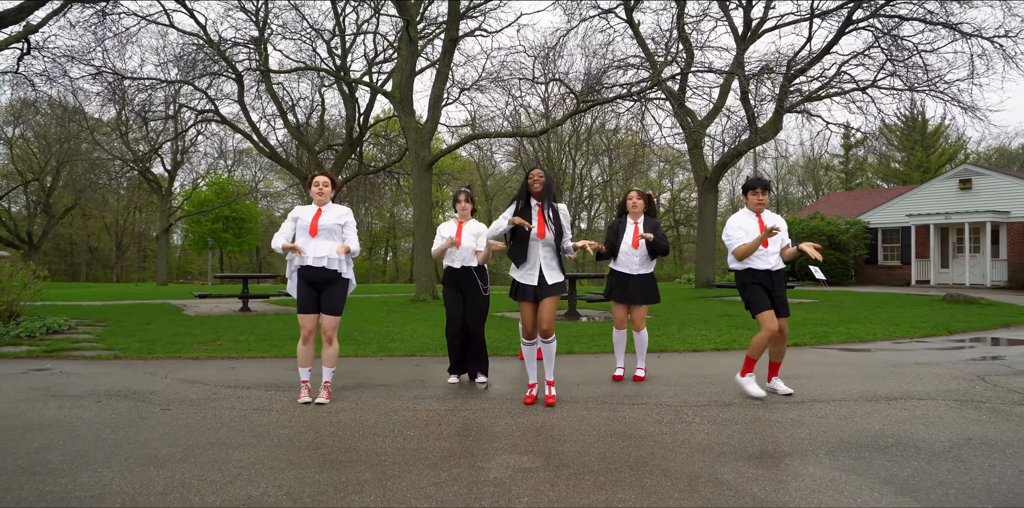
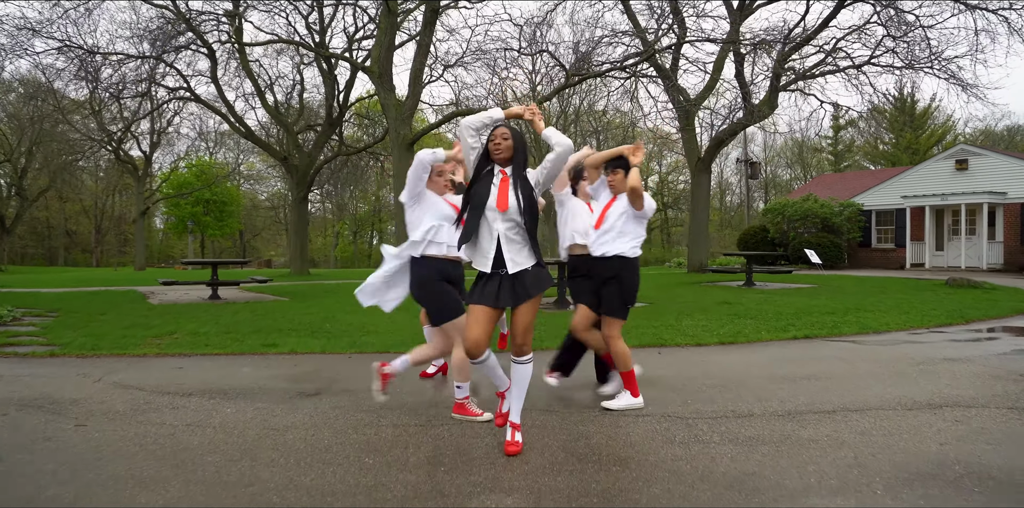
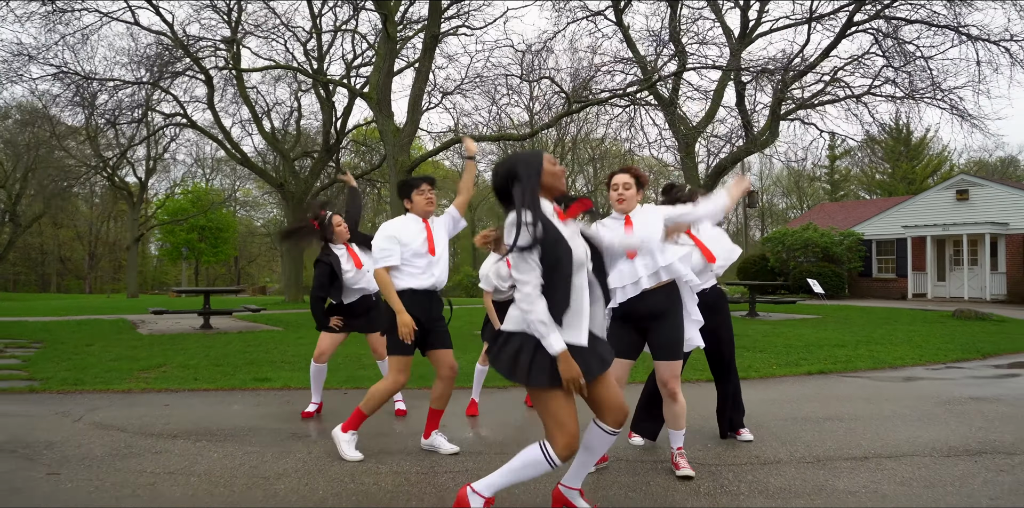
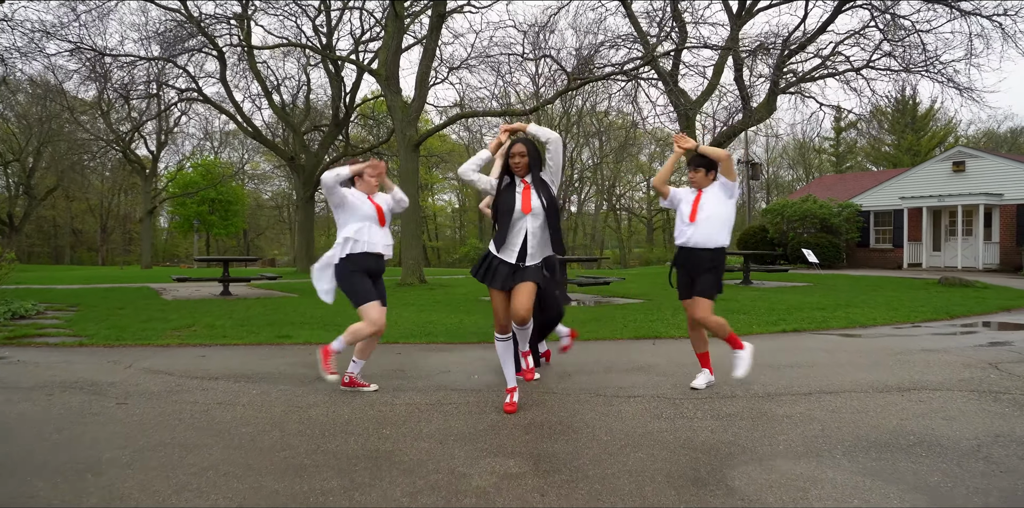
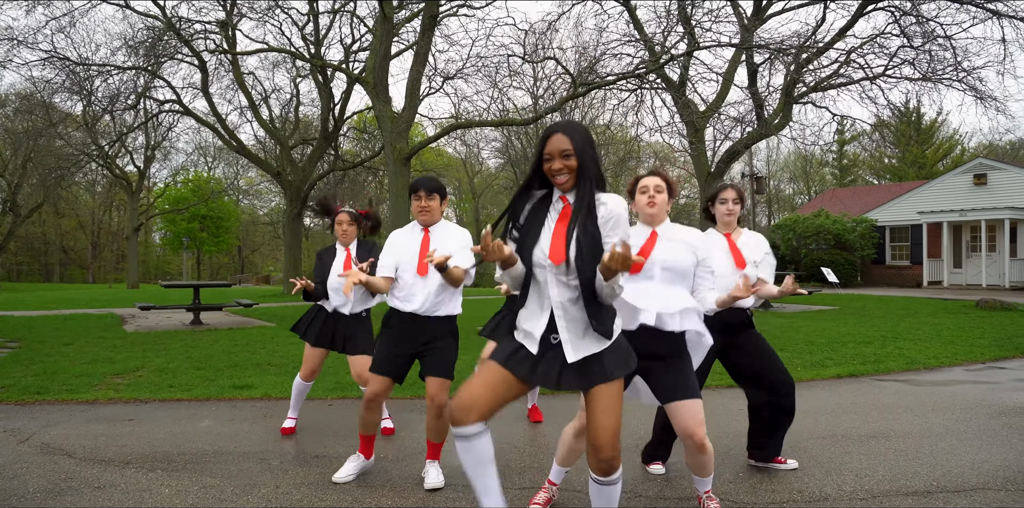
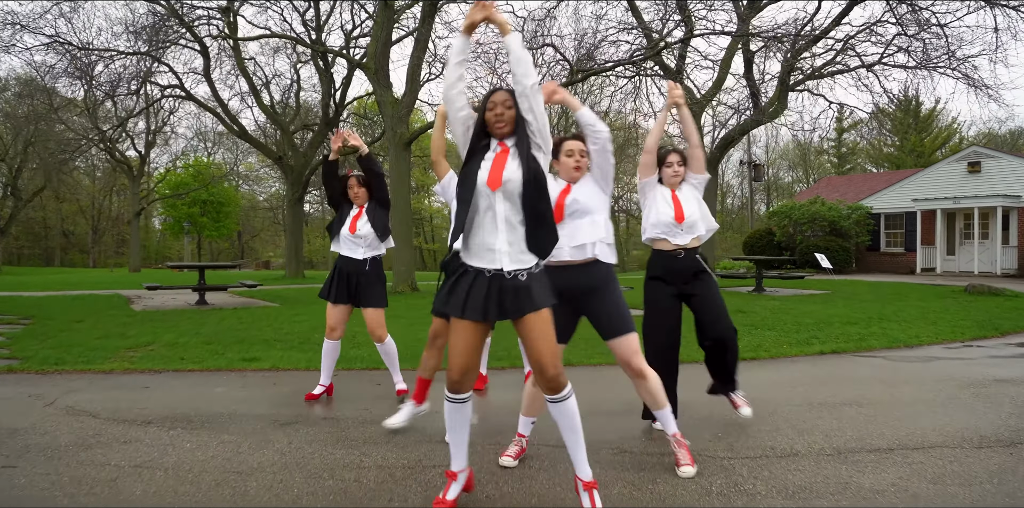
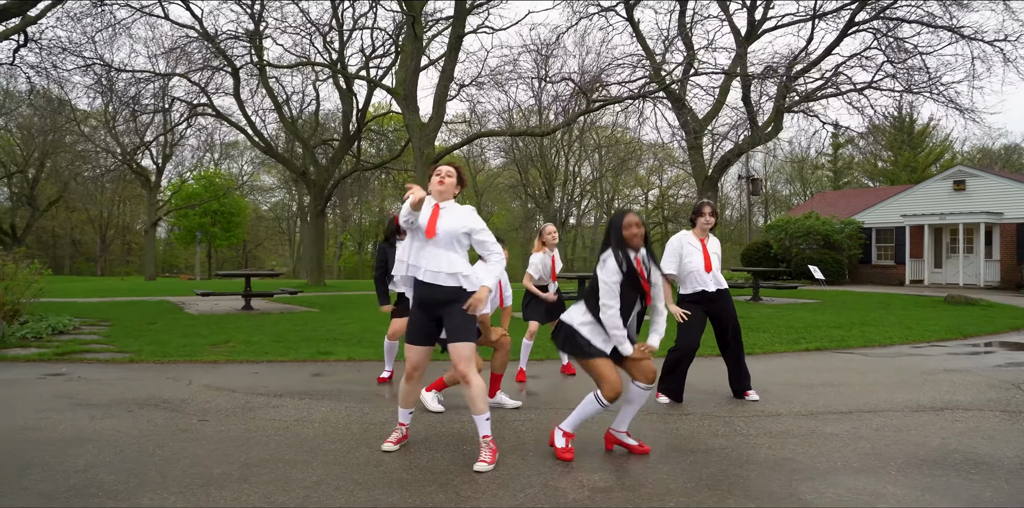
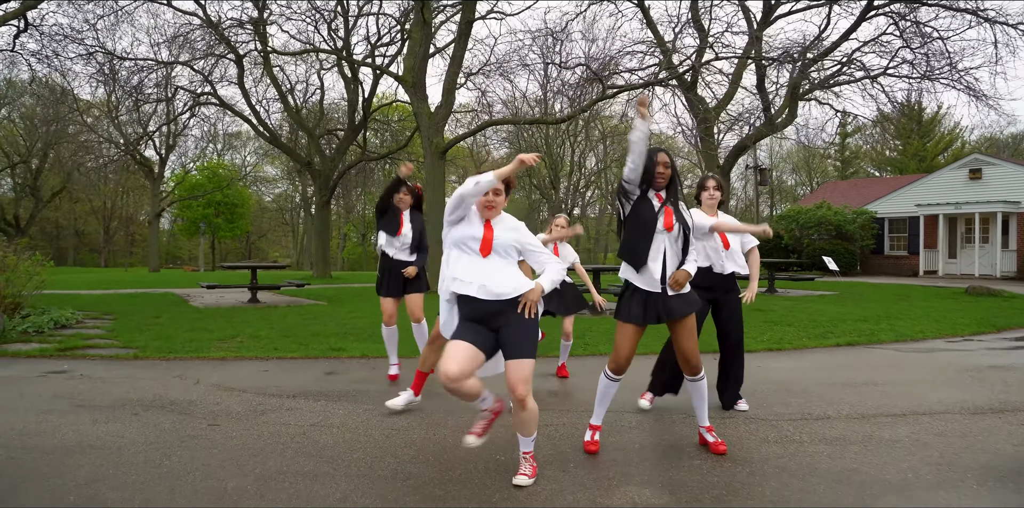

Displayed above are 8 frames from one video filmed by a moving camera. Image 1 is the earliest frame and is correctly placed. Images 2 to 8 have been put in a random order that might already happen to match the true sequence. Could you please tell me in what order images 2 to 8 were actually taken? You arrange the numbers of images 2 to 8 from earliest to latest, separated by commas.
4, 2, 6, 5, 3, 7, 8
